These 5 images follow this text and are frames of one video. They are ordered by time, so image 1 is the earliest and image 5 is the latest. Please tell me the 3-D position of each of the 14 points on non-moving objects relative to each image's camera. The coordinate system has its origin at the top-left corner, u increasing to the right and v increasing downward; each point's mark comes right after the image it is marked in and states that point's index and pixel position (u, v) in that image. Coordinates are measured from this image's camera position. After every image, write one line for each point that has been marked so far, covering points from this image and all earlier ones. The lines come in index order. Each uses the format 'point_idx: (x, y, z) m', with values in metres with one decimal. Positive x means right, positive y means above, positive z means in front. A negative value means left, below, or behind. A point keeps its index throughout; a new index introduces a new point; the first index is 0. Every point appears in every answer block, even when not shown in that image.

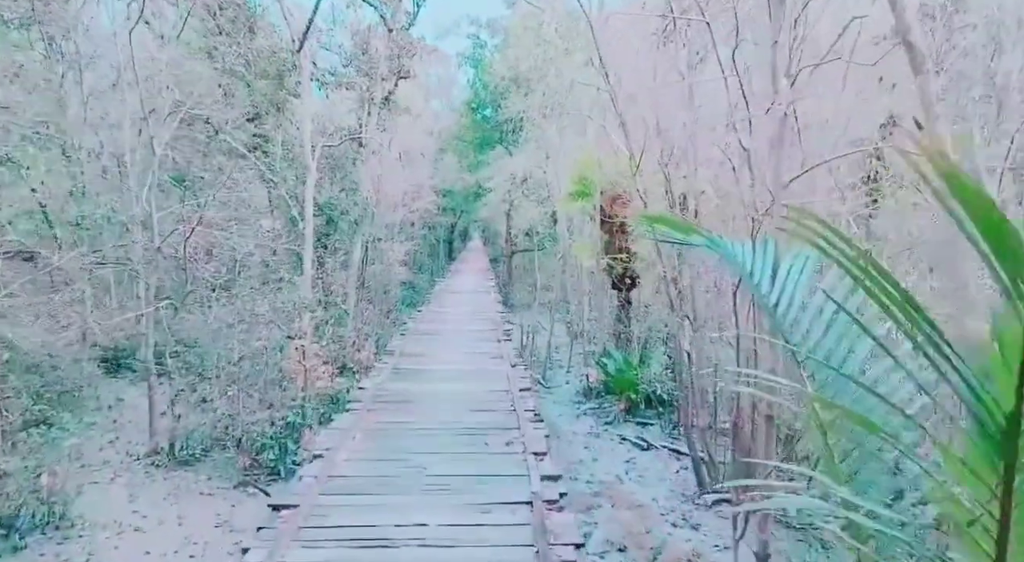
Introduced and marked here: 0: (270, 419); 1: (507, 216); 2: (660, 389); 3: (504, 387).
0: (-2.2, -1.3, +6.6) m
1: (-0.1, +1.6, +18.2) m
2: (+1.6, -1.2, +8.0) m
3: (-0.1, -0.8, +5.7) m
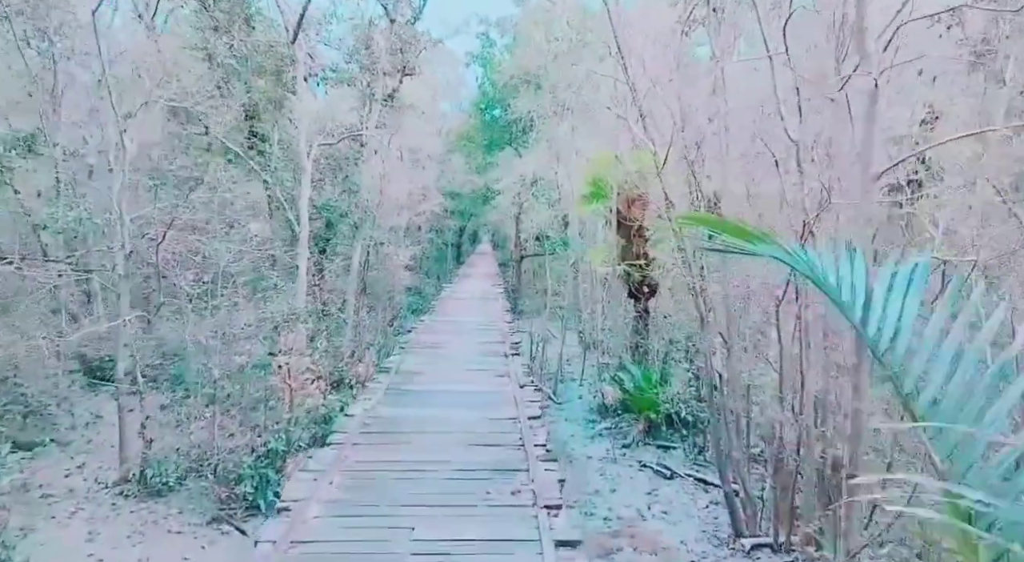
0: (-2.1, -1.3, +6.0) m
1: (+0.1, +1.5, +17.5) m
2: (+1.7, -1.3, +7.3) m
3: (0.0, -0.9, +5.0) m
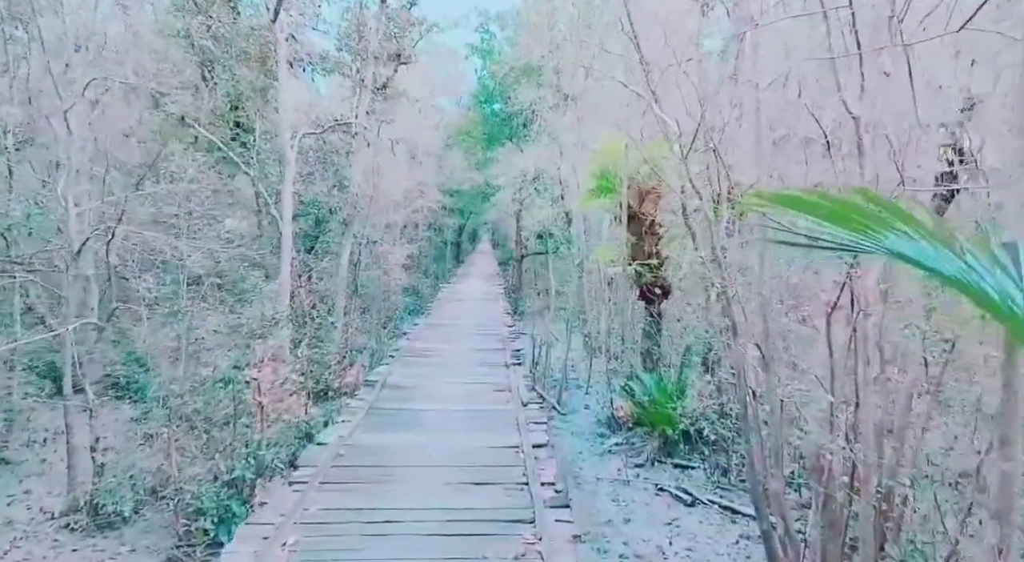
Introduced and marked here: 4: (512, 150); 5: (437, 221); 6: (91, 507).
0: (-2.1, -1.4, +5.2) m
1: (+0.1, +1.5, +16.8) m
2: (+1.7, -1.3, +6.5) m
3: (0.0, -0.9, +4.3) m
4: (0.0, +2.8, +15.7) m
5: (-1.9, +1.6, +19.1) m
6: (-3.1, -1.6, +5.3) m
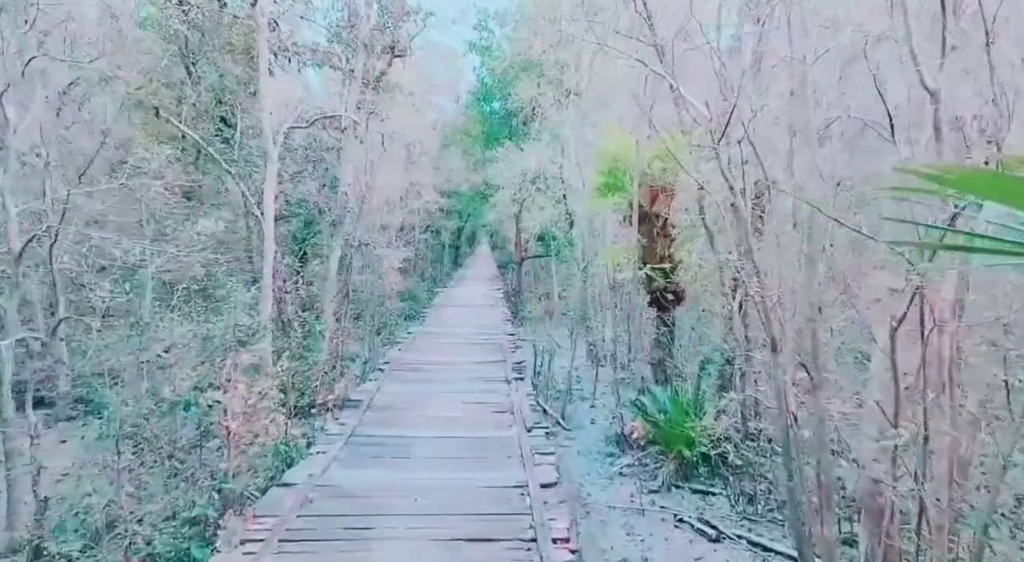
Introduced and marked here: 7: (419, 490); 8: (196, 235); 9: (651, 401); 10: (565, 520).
0: (-2.1, -1.4, +4.6) m
1: (+0.1, +1.4, +16.1) m
2: (+1.7, -1.3, +5.9) m
3: (0.0, -1.0, +3.6) m
4: (0.0, +2.7, +15.0) m
5: (-2.0, +1.5, +18.4) m
6: (-3.1, -1.7, +4.6) m
7: (-0.4, -1.0, +3.5) m
8: (-3.3, +0.5, +7.5) m
9: (+1.3, -1.1, +6.7) m
10: (+0.2, -1.0, +3.1) m
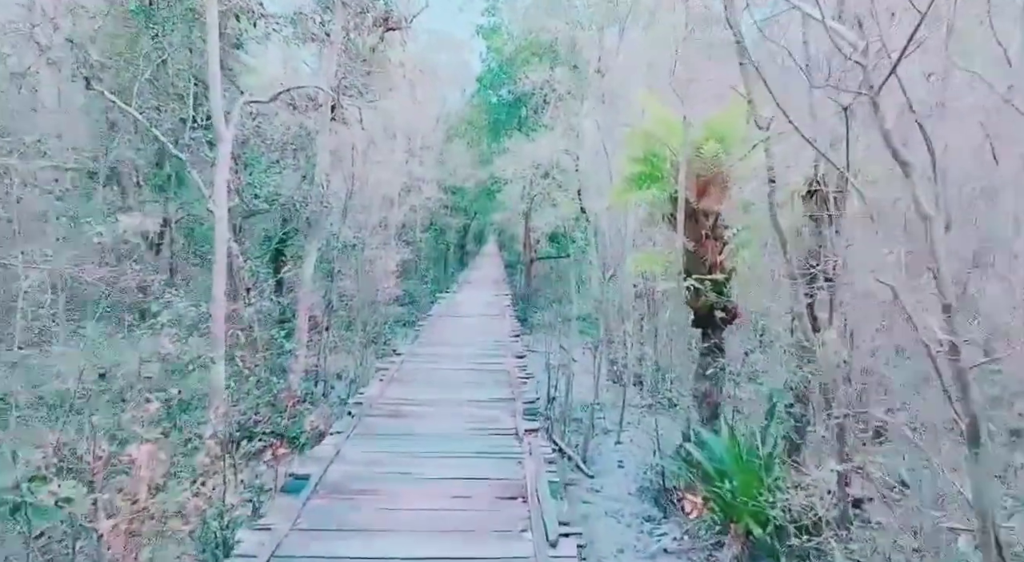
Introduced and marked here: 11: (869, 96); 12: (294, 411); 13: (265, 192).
0: (-2.1, -1.5, +3.0) m
1: (+0.3, +1.3, +14.5) m
2: (+1.8, -1.5, +4.3) m
3: (+0.1, -1.1, +2.1) m
4: (+0.2, +2.6, +13.5) m
5: (-1.7, +1.4, +16.9) m
6: (-3.0, -1.8, +3.1) m
7: (-0.4, -1.1, +1.9) m
8: (-3.2, +0.4, +5.9) m
9: (+1.4, -1.2, +5.1) m
10: (+0.3, -1.1, +1.5) m
11: (+1.2, +0.6, +2.4) m
12: (-2.1, -1.3, +7.1) m
13: (-2.9, +1.1, +8.6) m
